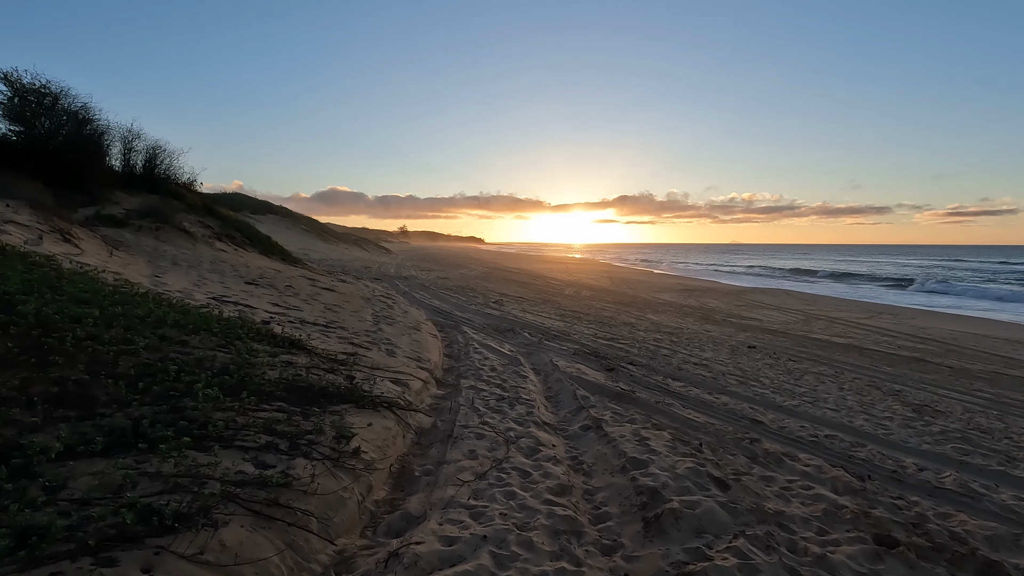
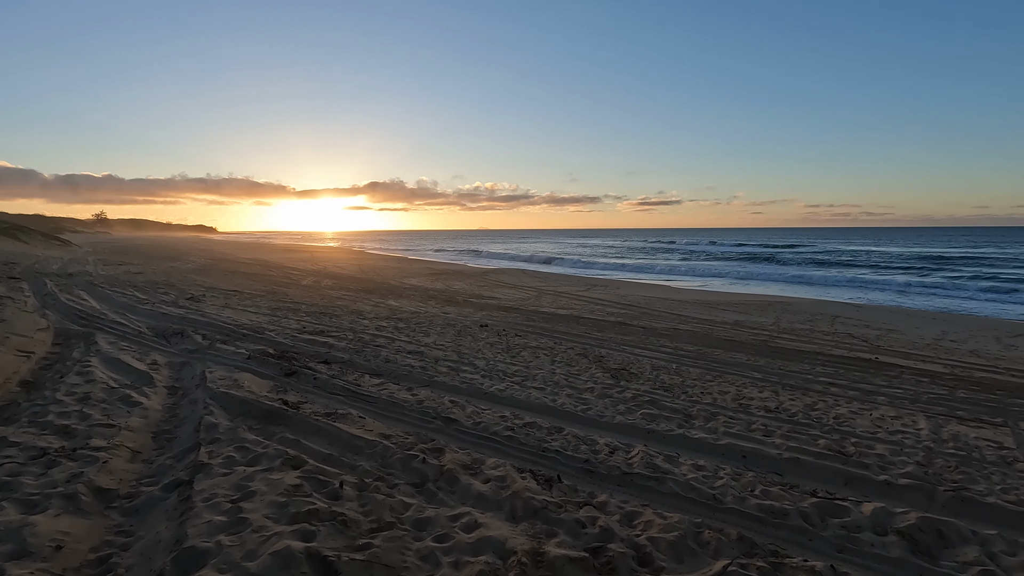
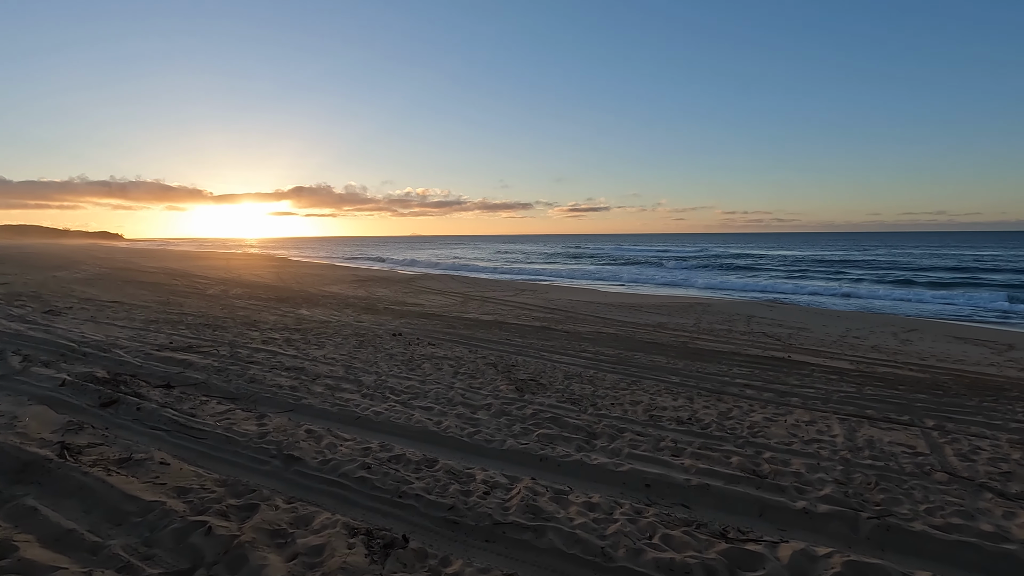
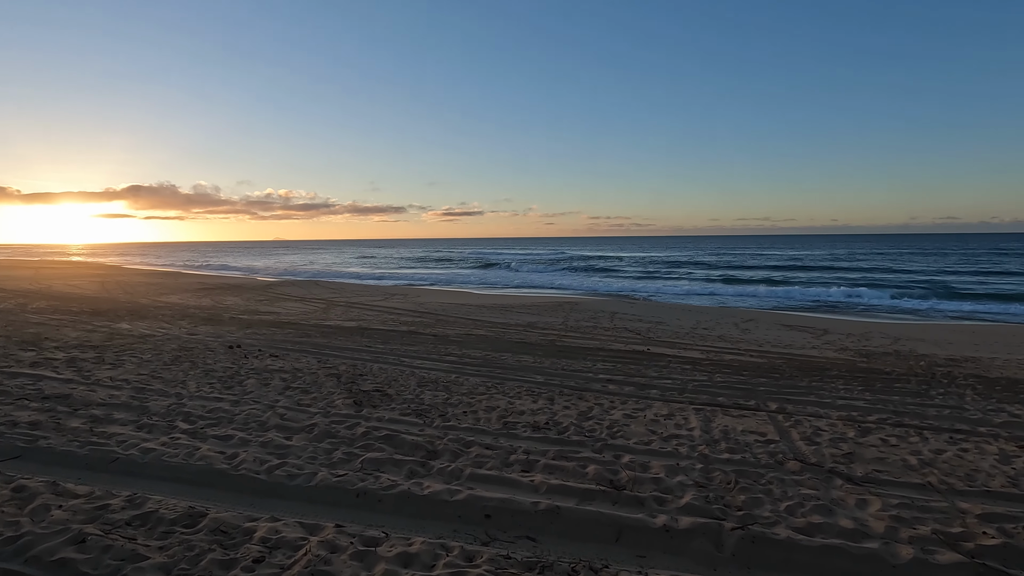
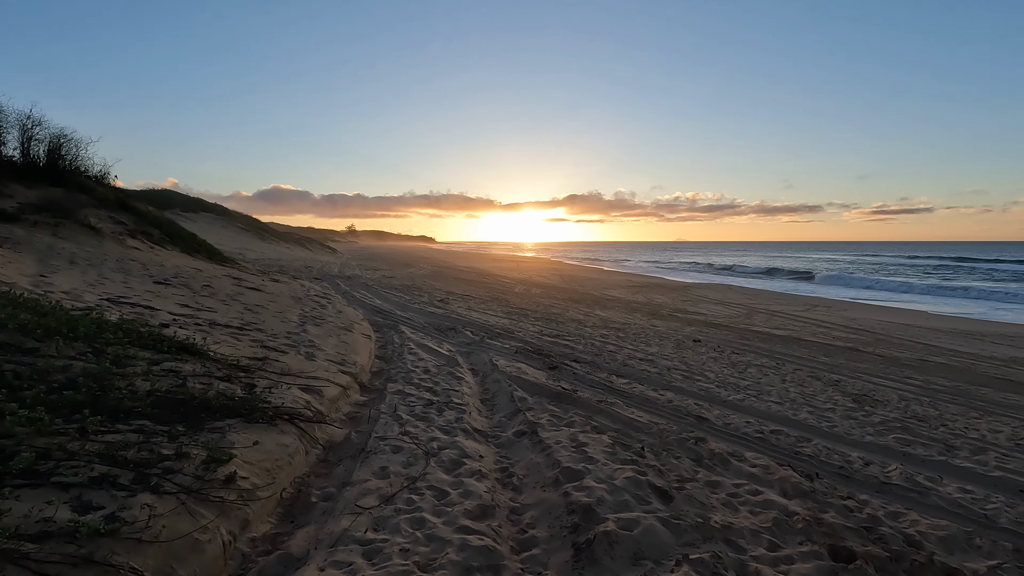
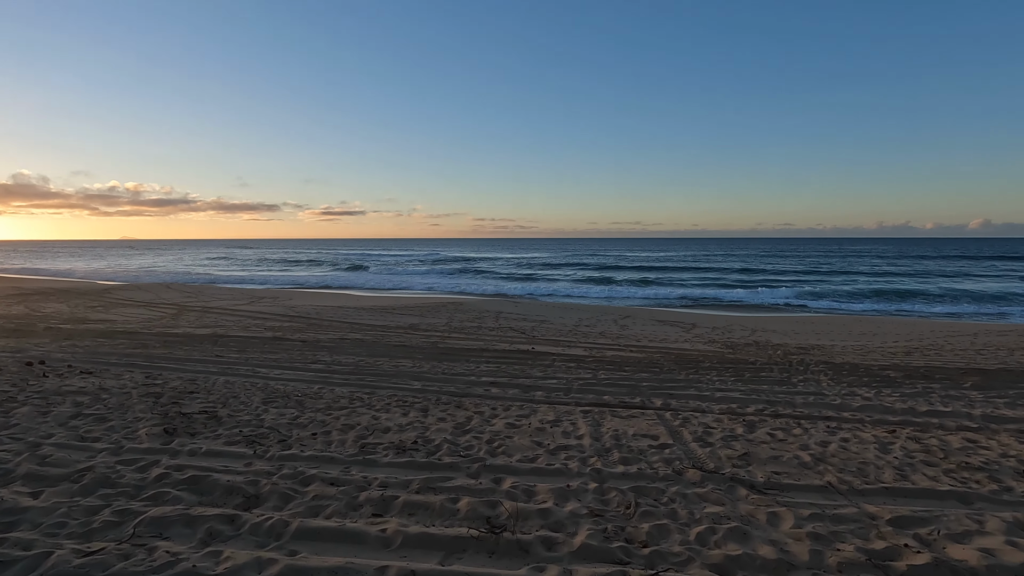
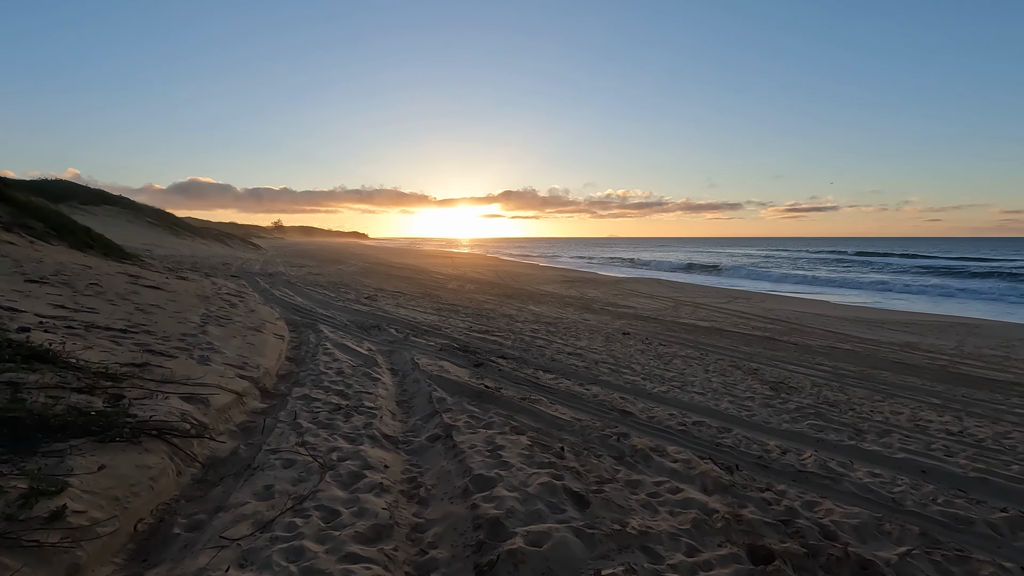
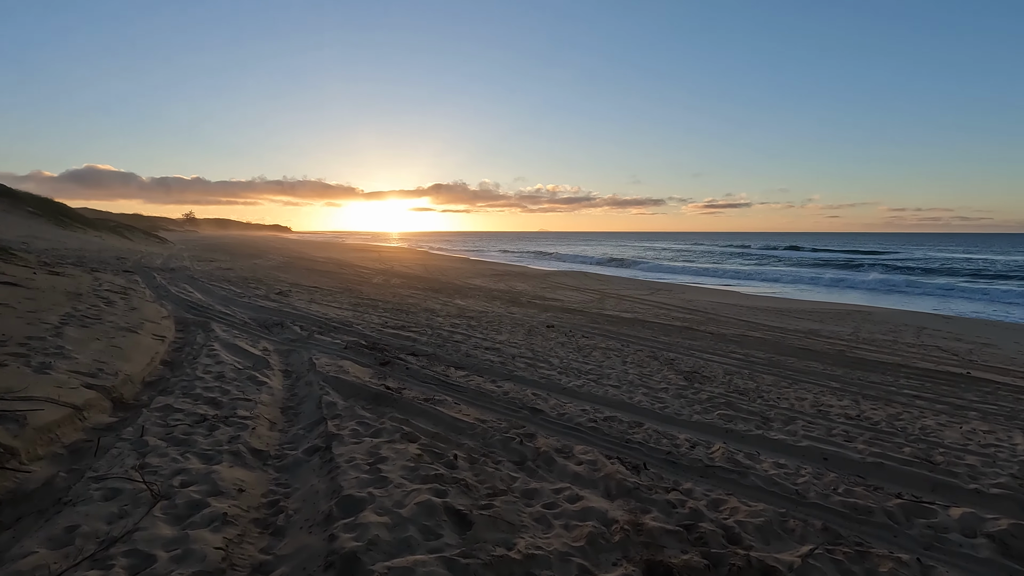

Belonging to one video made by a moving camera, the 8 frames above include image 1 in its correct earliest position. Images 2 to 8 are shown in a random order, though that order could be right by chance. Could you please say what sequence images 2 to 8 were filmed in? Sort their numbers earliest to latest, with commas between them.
5, 7, 8, 2, 3, 4, 6
